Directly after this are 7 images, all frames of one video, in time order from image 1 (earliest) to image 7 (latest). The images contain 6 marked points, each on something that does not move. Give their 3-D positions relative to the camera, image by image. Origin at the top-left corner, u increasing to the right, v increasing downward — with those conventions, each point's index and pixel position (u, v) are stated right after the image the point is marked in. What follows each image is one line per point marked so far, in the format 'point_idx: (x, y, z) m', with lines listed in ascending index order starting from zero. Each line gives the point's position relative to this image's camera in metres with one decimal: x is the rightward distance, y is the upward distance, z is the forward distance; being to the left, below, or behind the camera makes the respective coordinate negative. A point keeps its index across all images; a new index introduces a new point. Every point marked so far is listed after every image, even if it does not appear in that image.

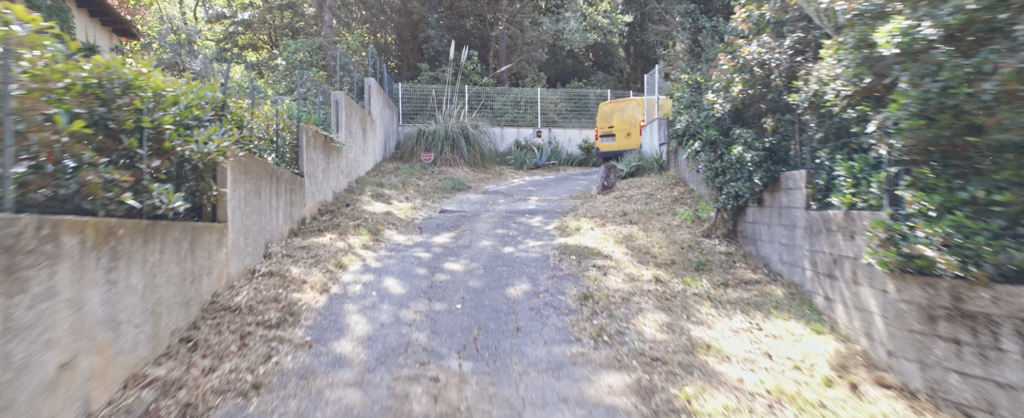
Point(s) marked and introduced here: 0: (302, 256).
0: (-2.1, -0.5, +4.9) m
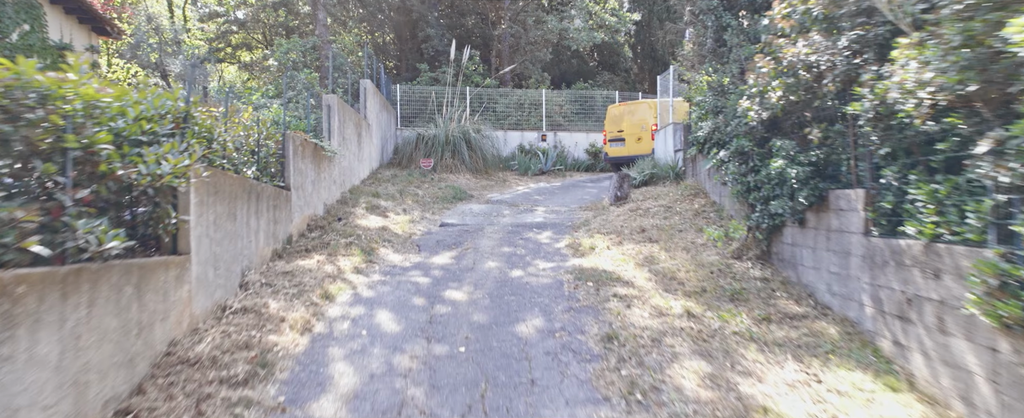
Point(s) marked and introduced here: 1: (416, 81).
0: (-2.0, -0.7, +4.4) m
1: (-2.9, +3.9, +14.9) m
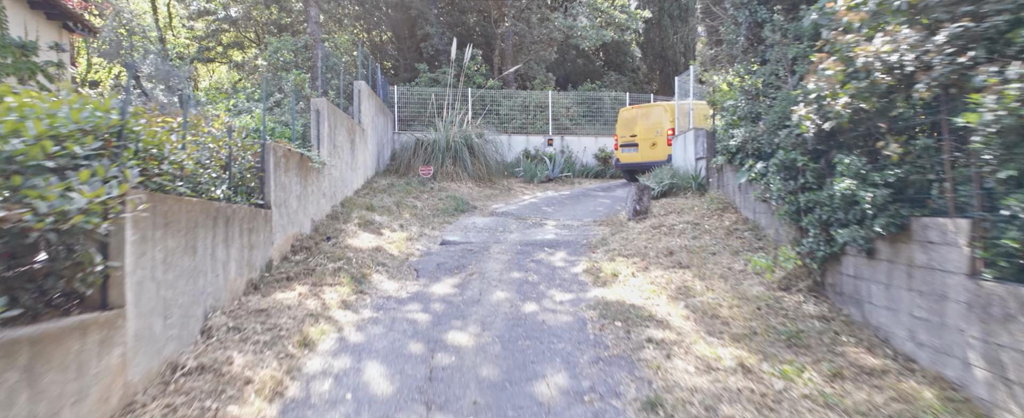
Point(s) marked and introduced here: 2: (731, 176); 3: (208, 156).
0: (-1.9, -0.9, +3.6) m
1: (-2.8, +3.7, +14.2) m
2: (+2.9, +0.4, +6.6) m
3: (-2.6, +0.5, +4.1) m
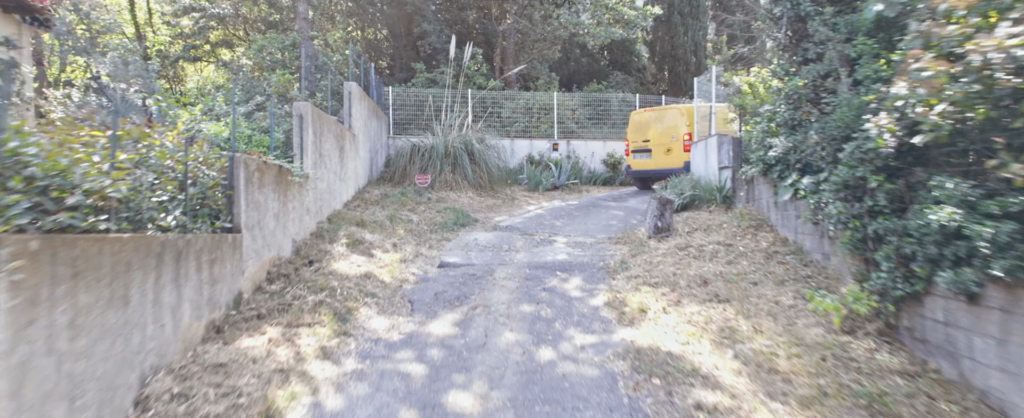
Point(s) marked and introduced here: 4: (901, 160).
0: (-1.8, -1.1, +2.9) m
1: (-2.8, +3.5, +13.4) m
2: (+3.0, +0.2, +5.8) m
3: (-2.5, +0.2, +3.4) m
4: (+2.8, +0.3, +3.4) m
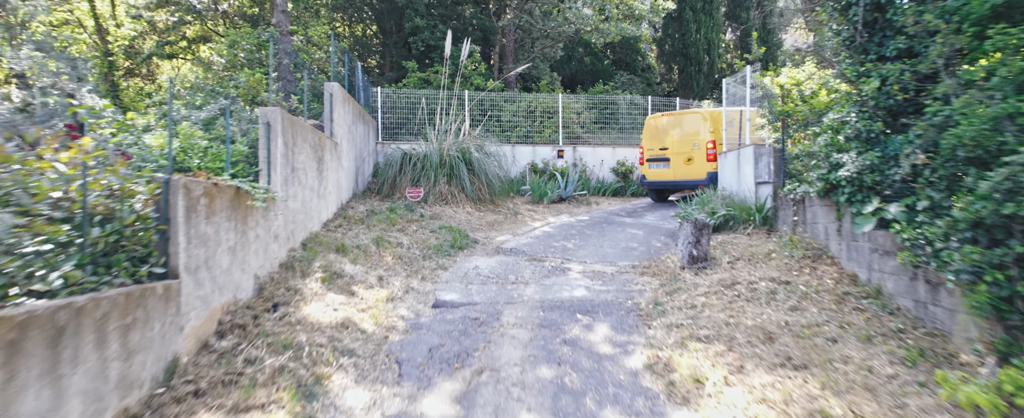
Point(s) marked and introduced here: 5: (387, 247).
0: (-1.7, -1.4, +1.9) m
1: (-2.8, +3.2, +12.4) m
2: (+3.1, 0.0, +4.9) m
3: (-2.3, 0.0, +2.3) m
4: (+2.9, +0.1, +2.5) m
5: (-1.6, -0.5, +6.3) m
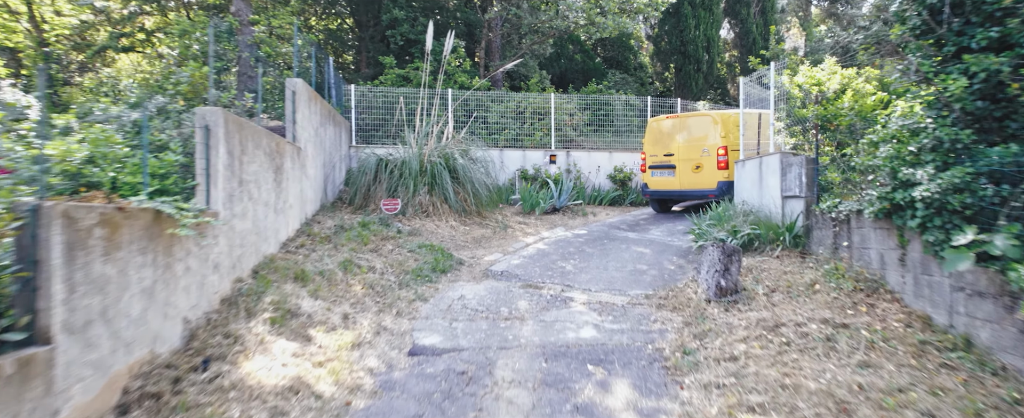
0: (-1.6, -1.6, +0.9) m
1: (-3.1, +3.0, +11.4) m
2: (+3.1, -0.2, +4.1) m
3: (-2.3, -0.3, +1.4) m
4: (+2.9, -0.1, +1.7) m
5: (-1.7, -0.7, +5.4) m
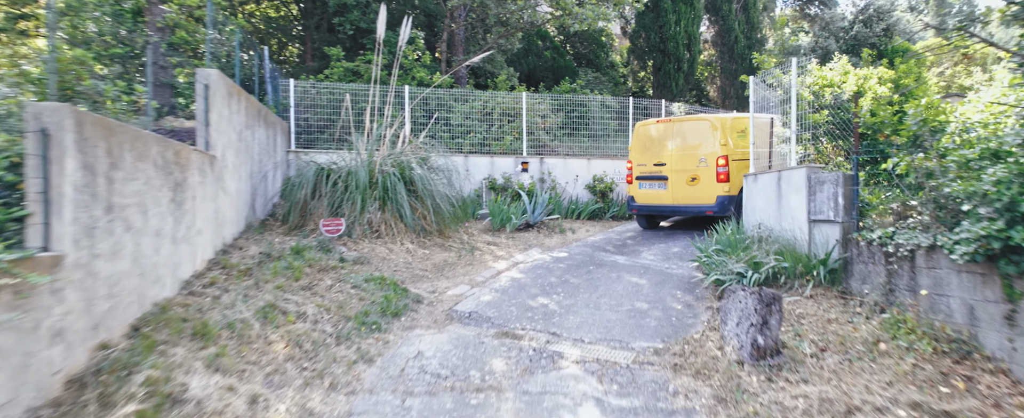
0: (-1.5, -1.9, -0.3) m
1: (-3.8, +2.7, +10.0) m
2: (+2.9, -0.5, +3.2) m
3: (-2.2, -0.5, 0.0) m
4: (+2.9, -0.4, +0.8) m
5: (-2.0, -0.9, +4.1) m
